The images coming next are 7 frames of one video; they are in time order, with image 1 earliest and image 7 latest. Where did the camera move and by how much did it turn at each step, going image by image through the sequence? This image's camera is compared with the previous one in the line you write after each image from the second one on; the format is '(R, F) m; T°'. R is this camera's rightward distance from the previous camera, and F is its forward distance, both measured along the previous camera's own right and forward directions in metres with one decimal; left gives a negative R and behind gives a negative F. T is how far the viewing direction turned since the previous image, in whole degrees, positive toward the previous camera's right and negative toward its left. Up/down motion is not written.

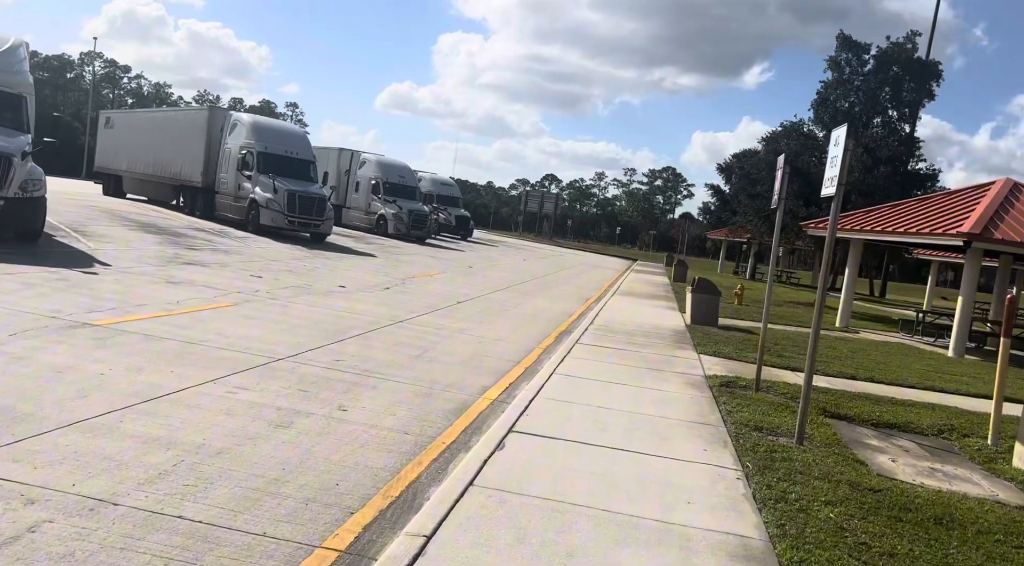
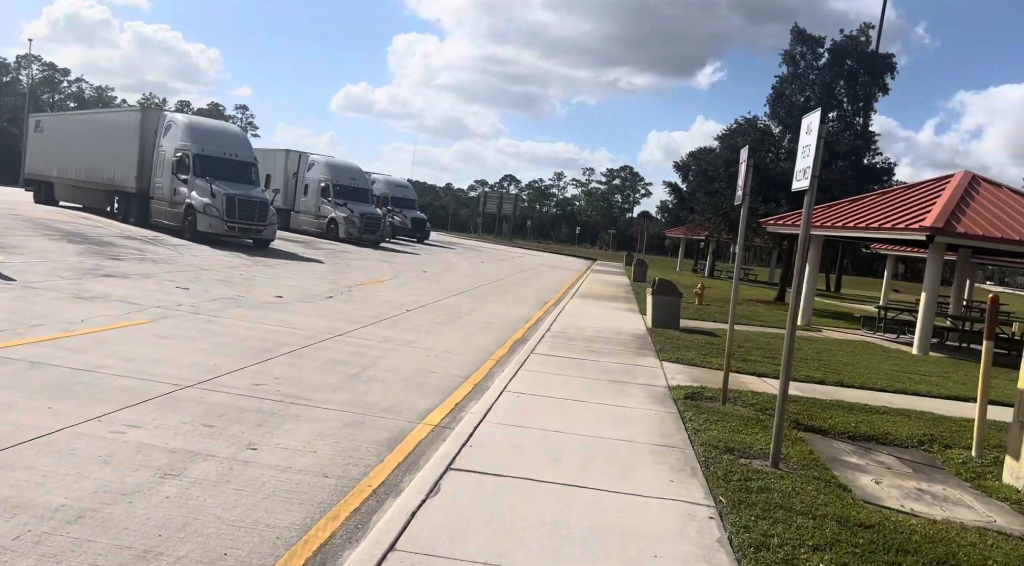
(+0.2, +0.8) m; +3°
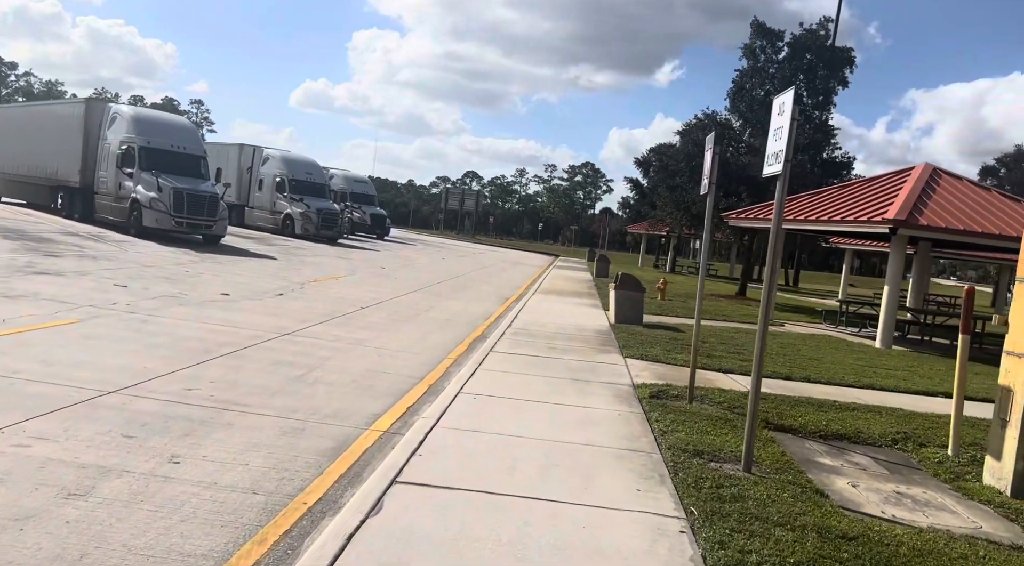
(+0.1, +0.5) m; +3°
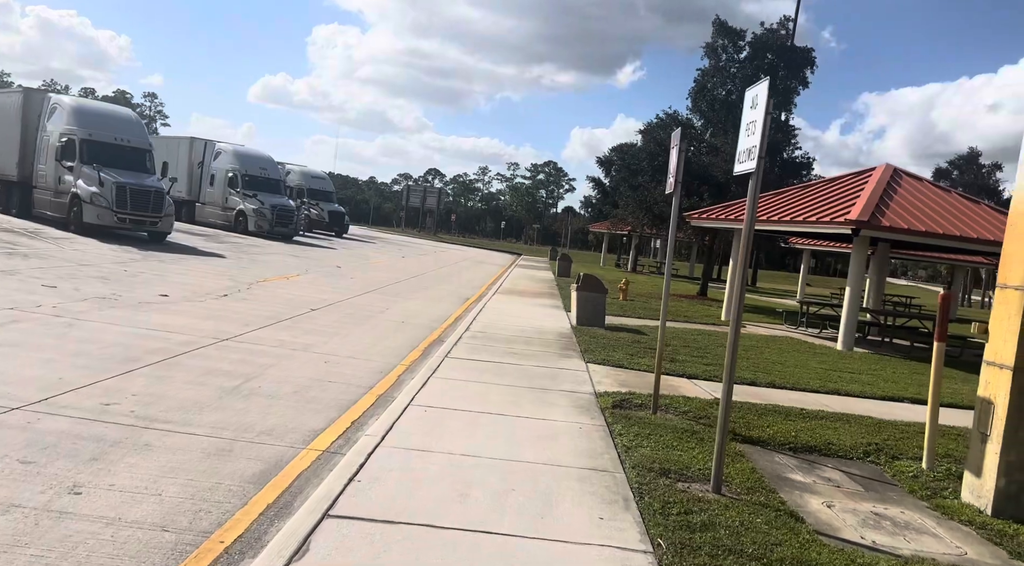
(+0.1, +0.5) m; +3°
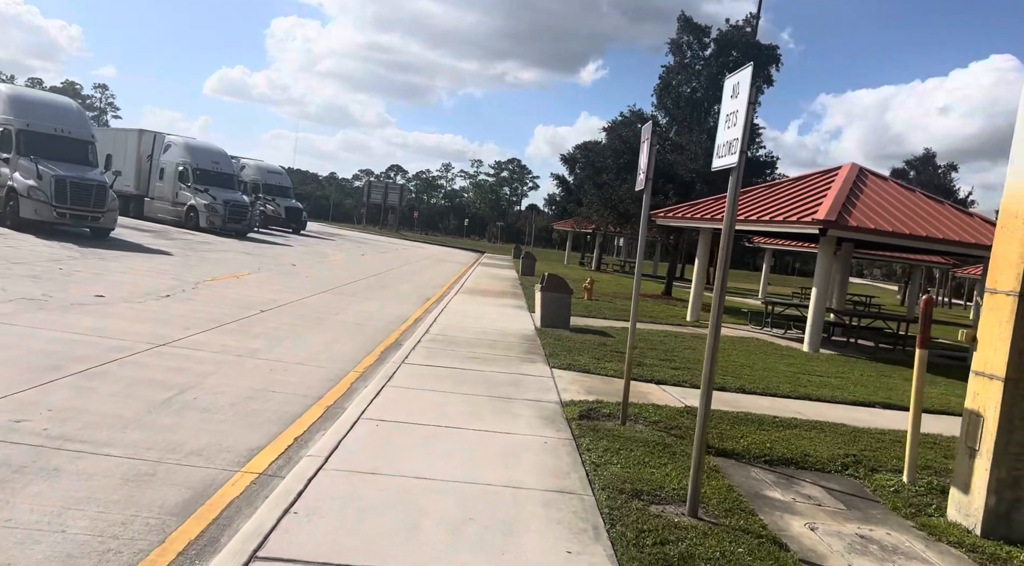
(0.0, +0.5) m; +3°
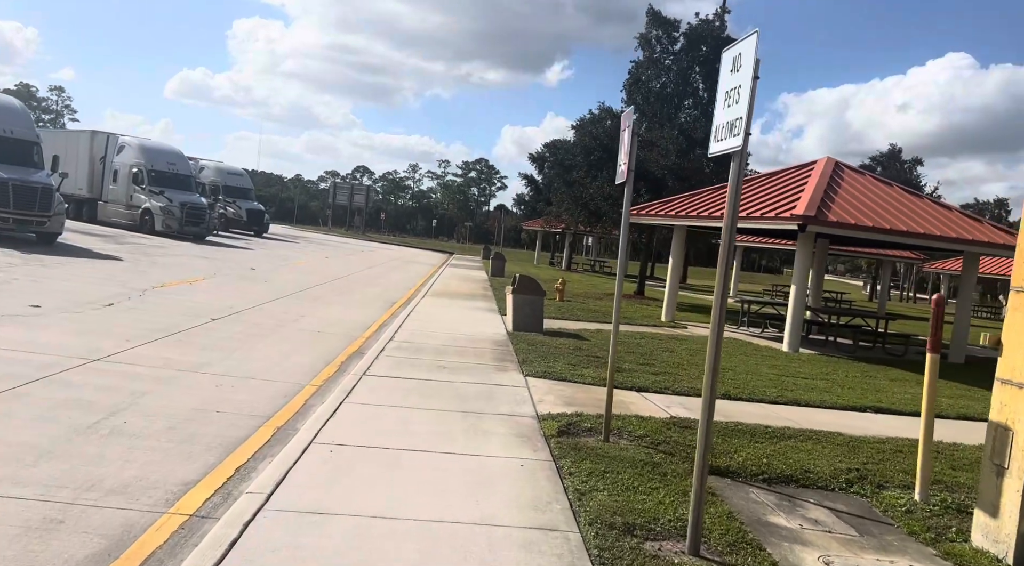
(0.0, +0.7) m; +2°
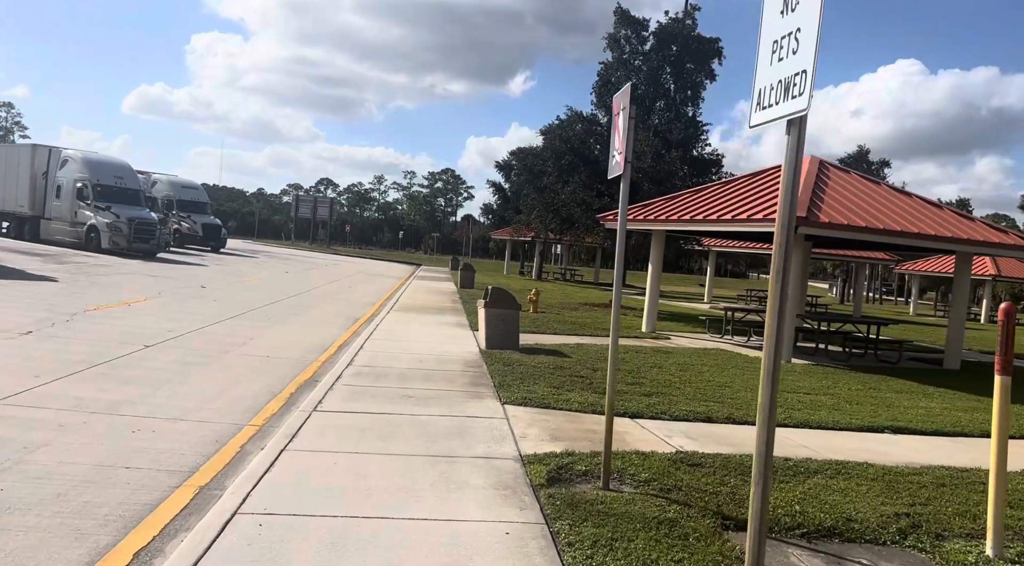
(0.0, +1.1) m; +2°
